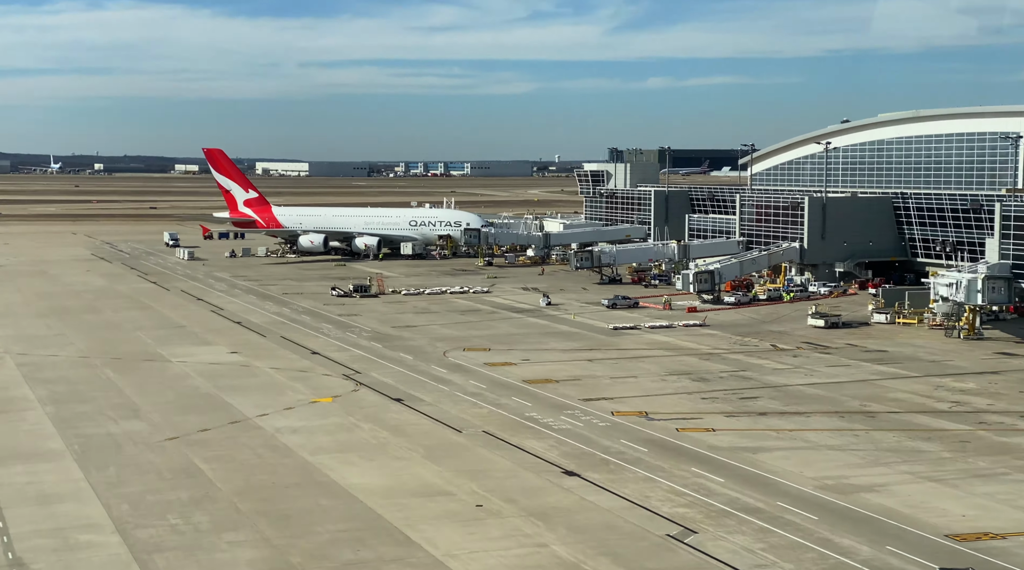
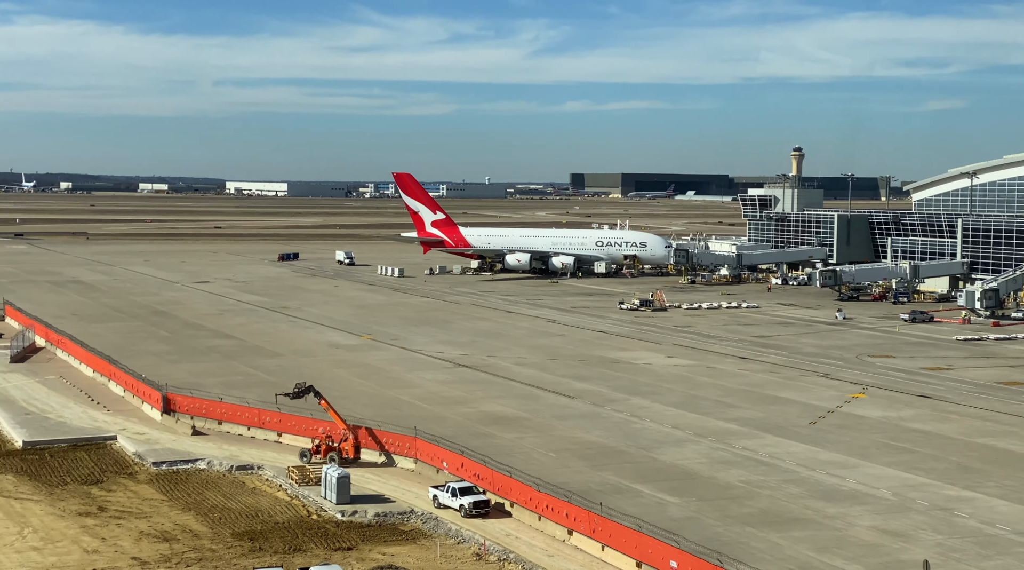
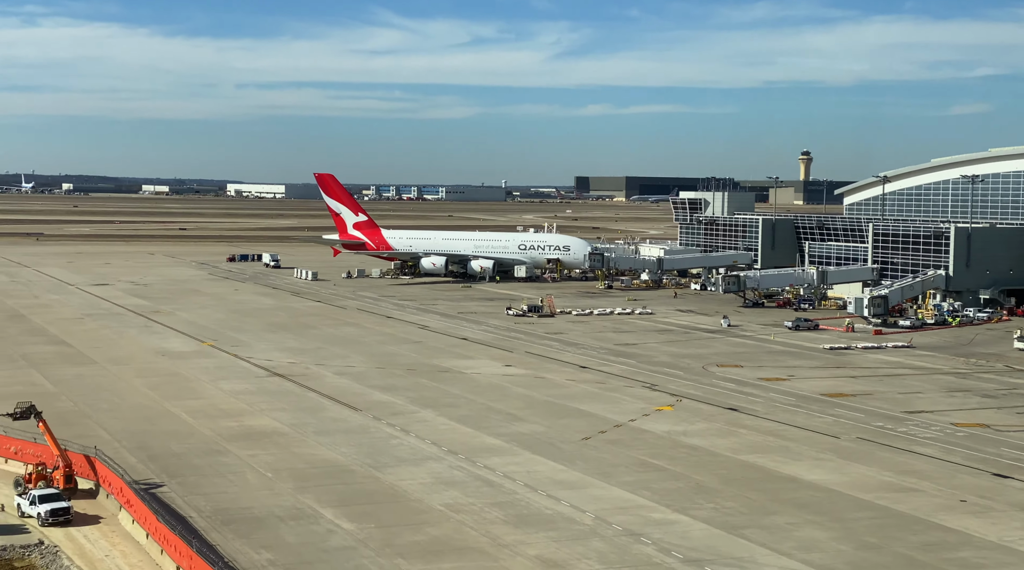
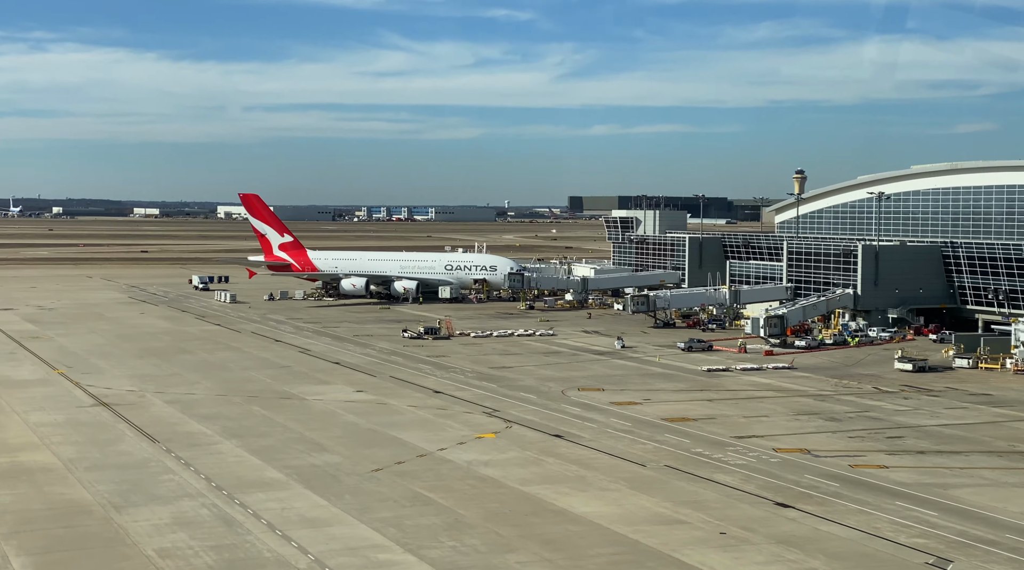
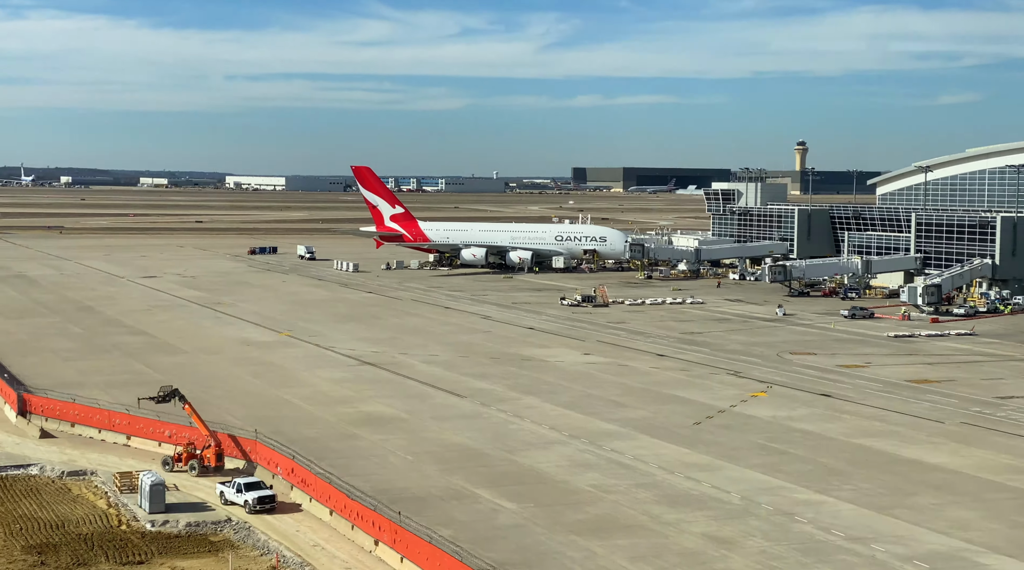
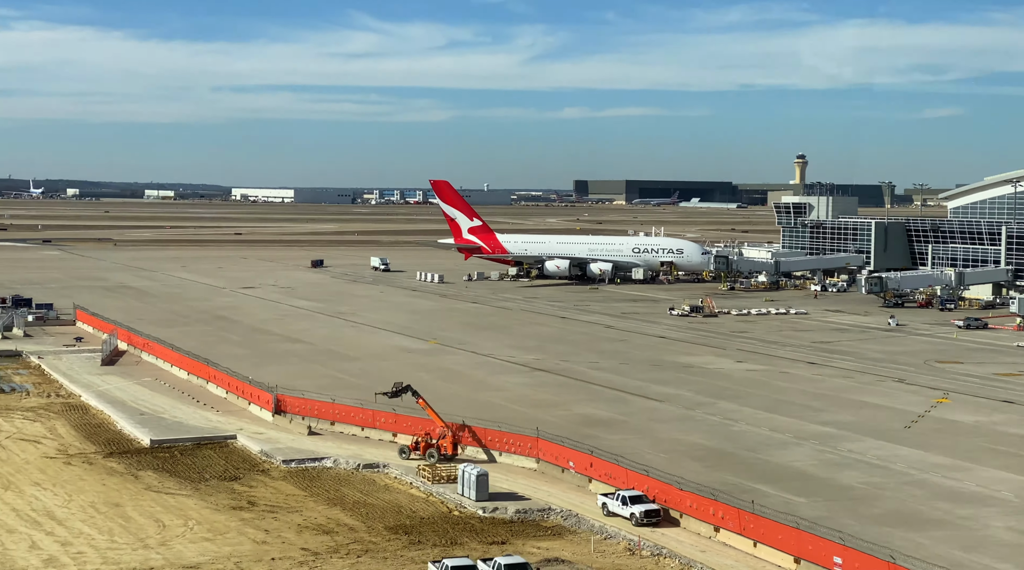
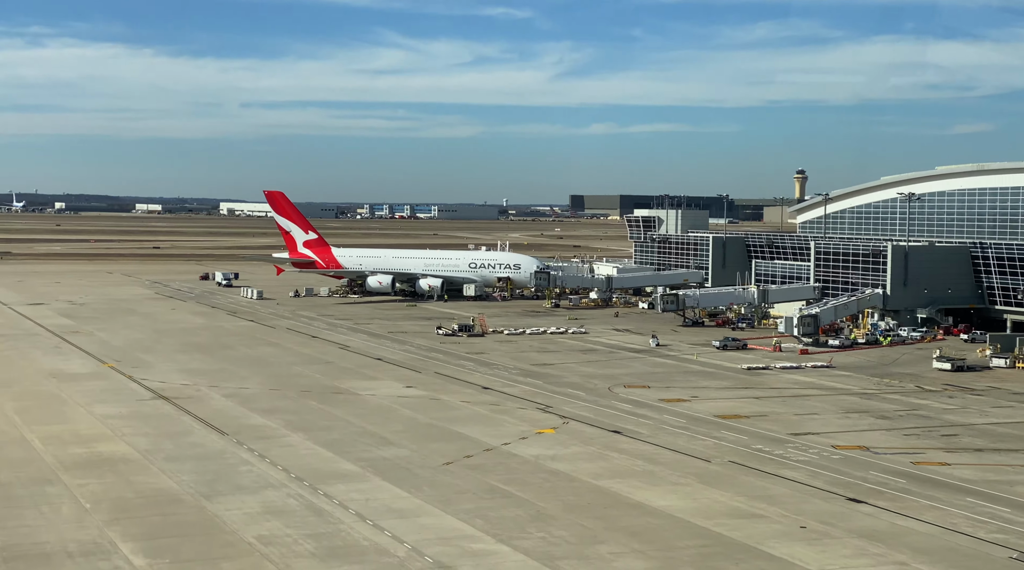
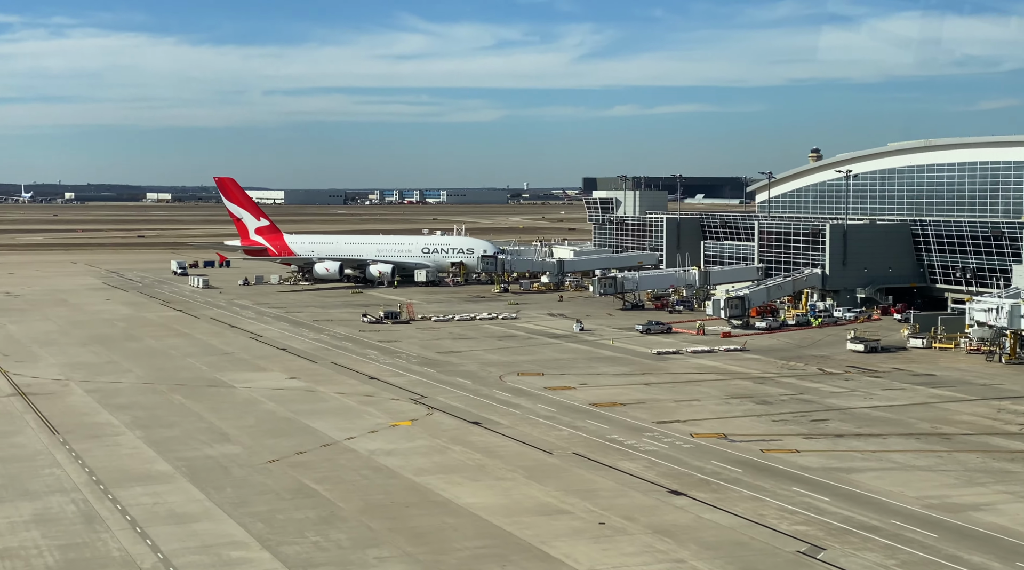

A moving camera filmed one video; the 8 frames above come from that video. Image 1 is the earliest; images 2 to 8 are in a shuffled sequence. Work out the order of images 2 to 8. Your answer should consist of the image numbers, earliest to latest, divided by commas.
8, 4, 7, 3, 5, 2, 6
